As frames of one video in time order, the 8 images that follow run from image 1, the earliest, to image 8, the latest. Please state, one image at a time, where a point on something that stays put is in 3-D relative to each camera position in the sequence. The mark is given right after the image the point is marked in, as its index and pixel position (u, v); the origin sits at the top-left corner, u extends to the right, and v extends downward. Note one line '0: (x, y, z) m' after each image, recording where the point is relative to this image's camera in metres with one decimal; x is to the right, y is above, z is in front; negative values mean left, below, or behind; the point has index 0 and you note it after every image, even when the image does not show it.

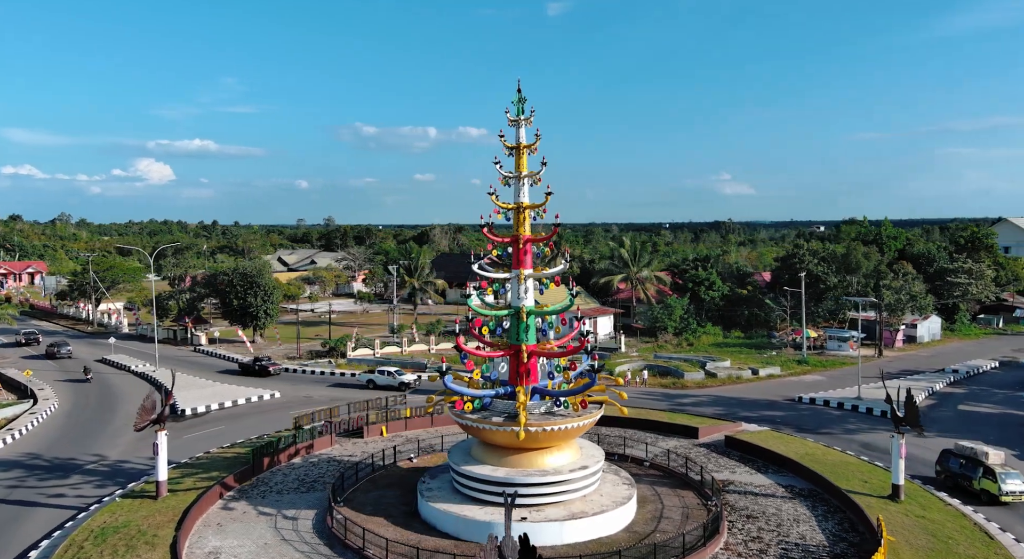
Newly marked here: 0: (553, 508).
0: (+1.1, -5.8, +19.6) m
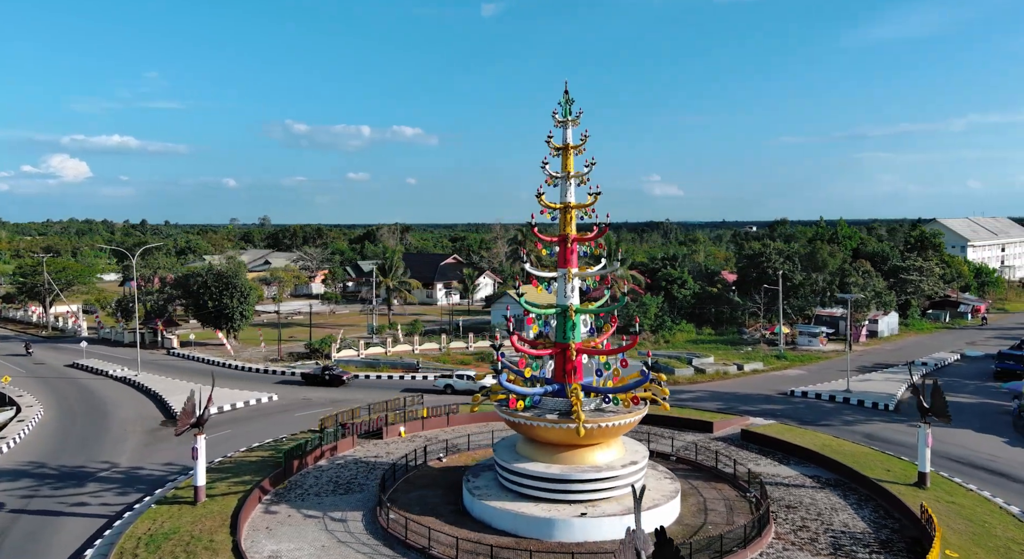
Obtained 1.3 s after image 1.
0: (+2.5, -5.8, +20.1) m
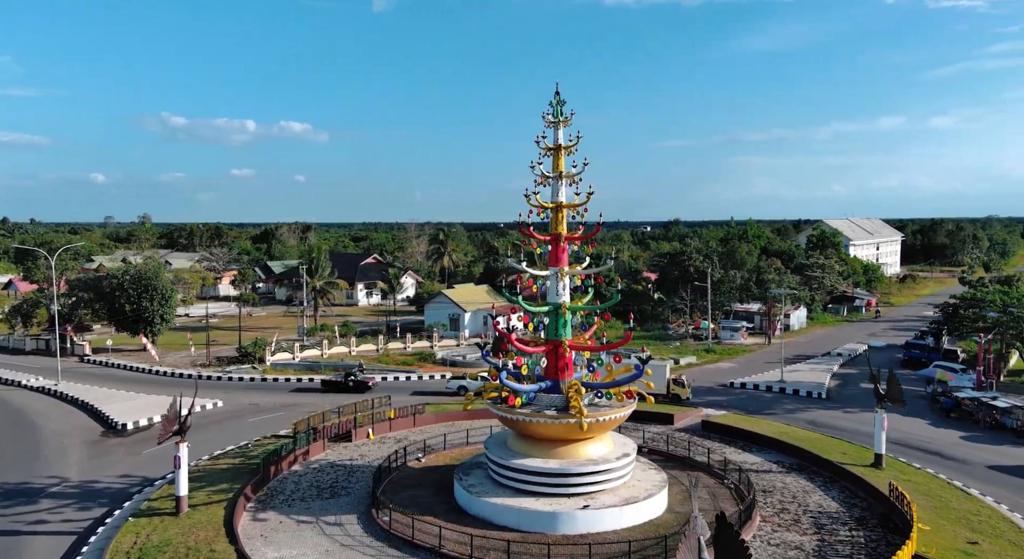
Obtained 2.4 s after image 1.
0: (+2.5, -5.7, +20.7) m
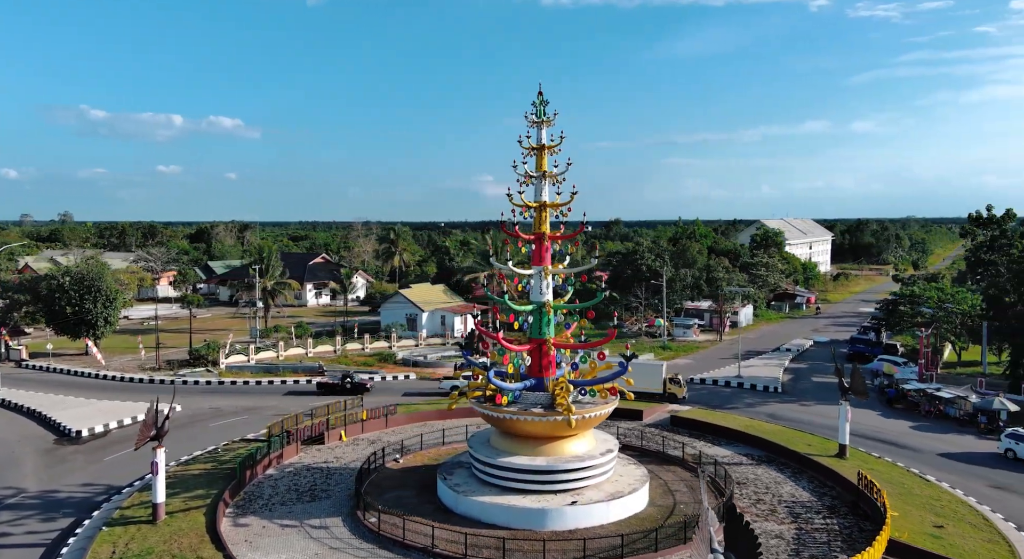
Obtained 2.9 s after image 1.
0: (+2.1, -5.7, +21.0) m
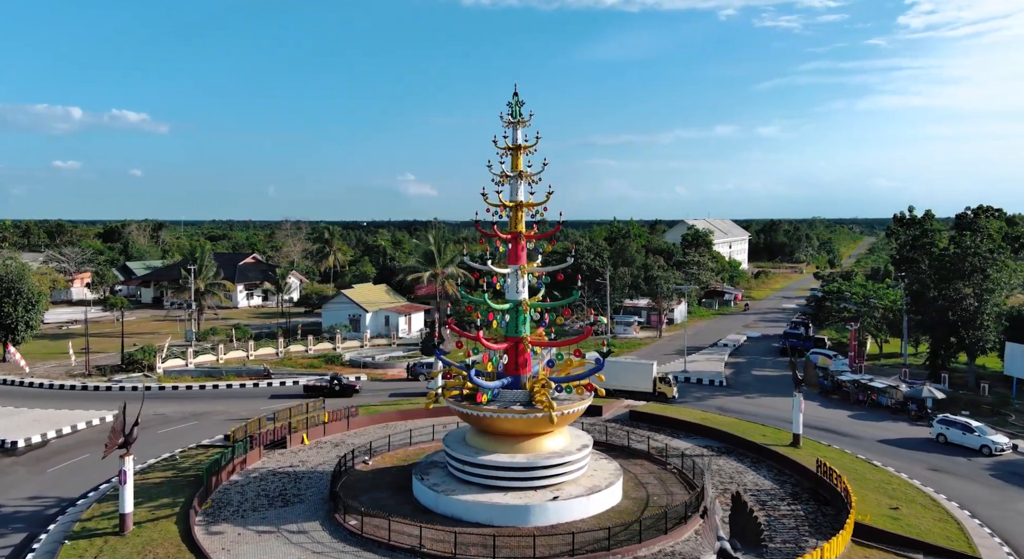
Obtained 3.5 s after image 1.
0: (+1.5, -5.6, +21.4) m
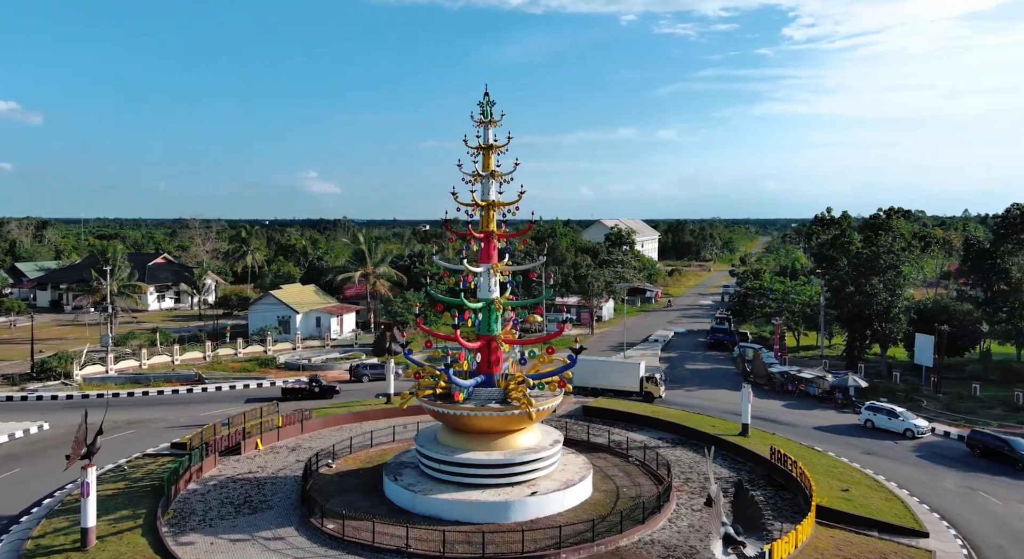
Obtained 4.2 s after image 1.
0: (+0.8, -5.6, +21.7) m
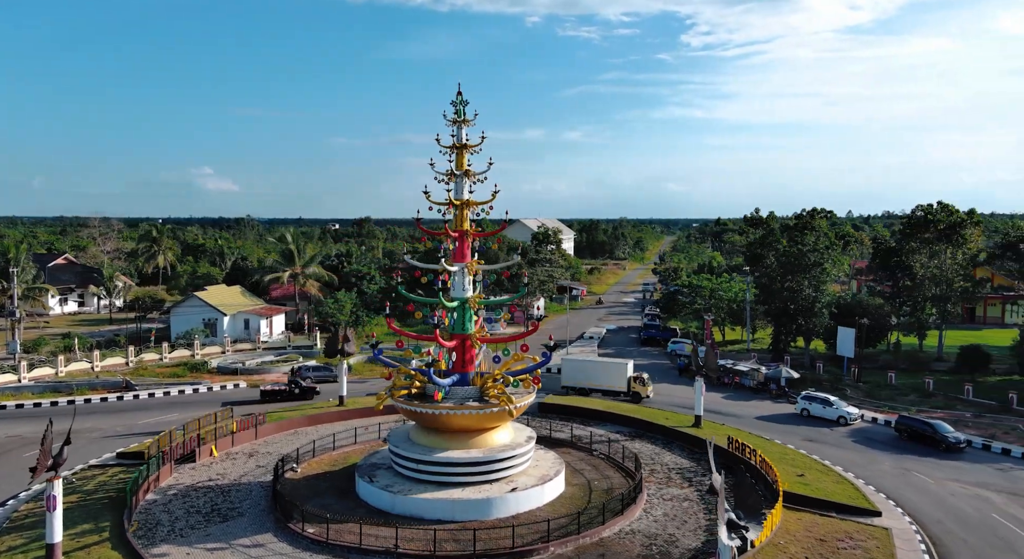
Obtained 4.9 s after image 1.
0: (+0.2, -5.5, +21.9) m
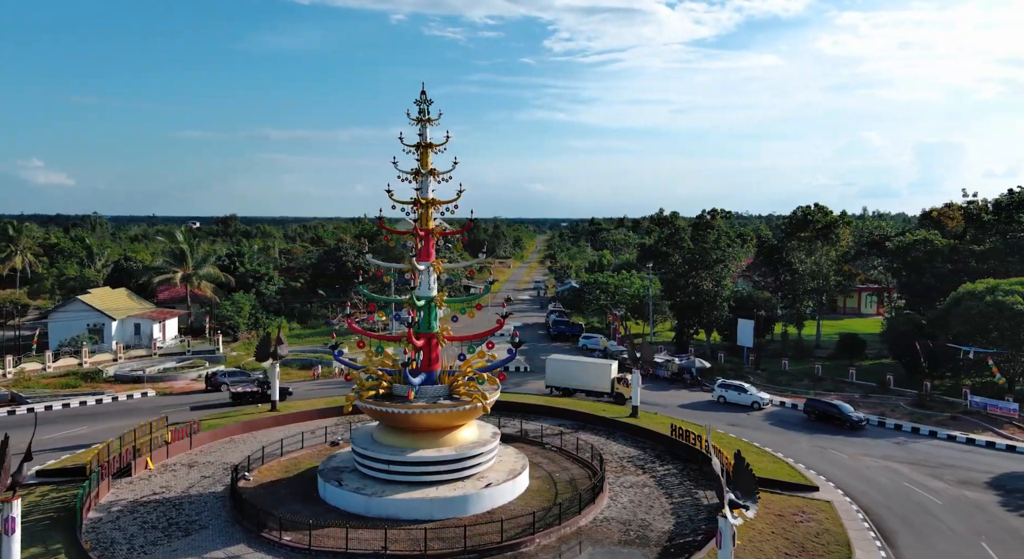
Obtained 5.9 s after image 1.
0: (-0.7, -5.5, +22.1) m
